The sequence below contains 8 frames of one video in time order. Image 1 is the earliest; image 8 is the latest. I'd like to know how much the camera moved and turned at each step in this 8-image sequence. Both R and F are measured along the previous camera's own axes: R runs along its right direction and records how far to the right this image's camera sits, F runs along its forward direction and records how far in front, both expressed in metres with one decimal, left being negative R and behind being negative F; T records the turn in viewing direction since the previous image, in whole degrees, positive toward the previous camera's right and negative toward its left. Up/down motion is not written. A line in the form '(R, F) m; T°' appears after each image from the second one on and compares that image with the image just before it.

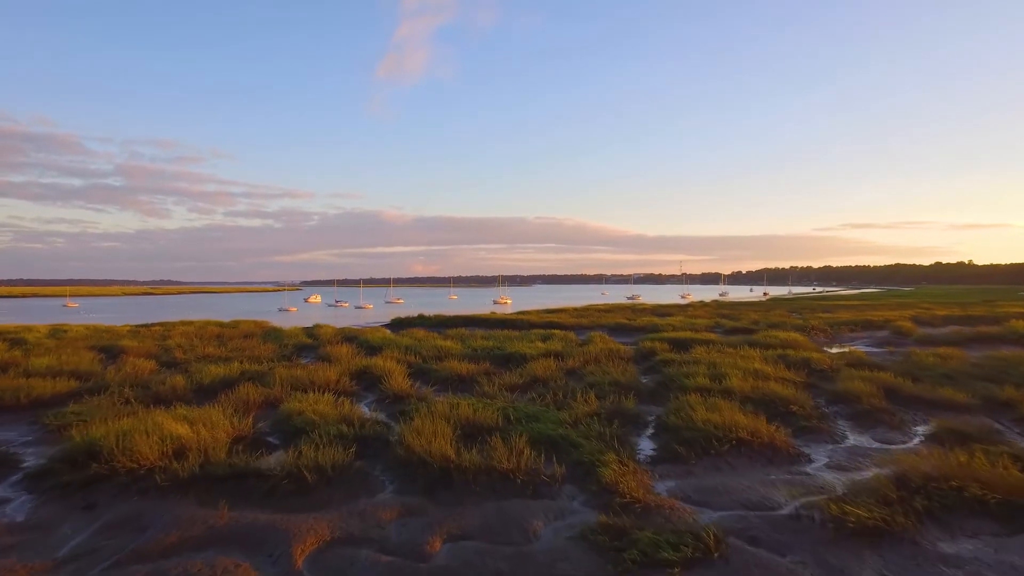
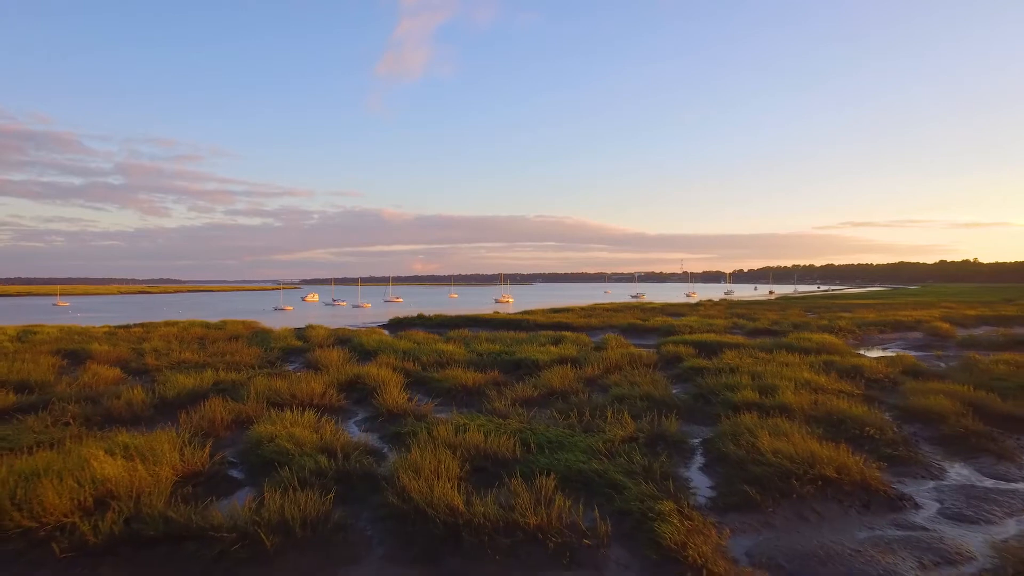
(-0.2, +1.8) m; 0°
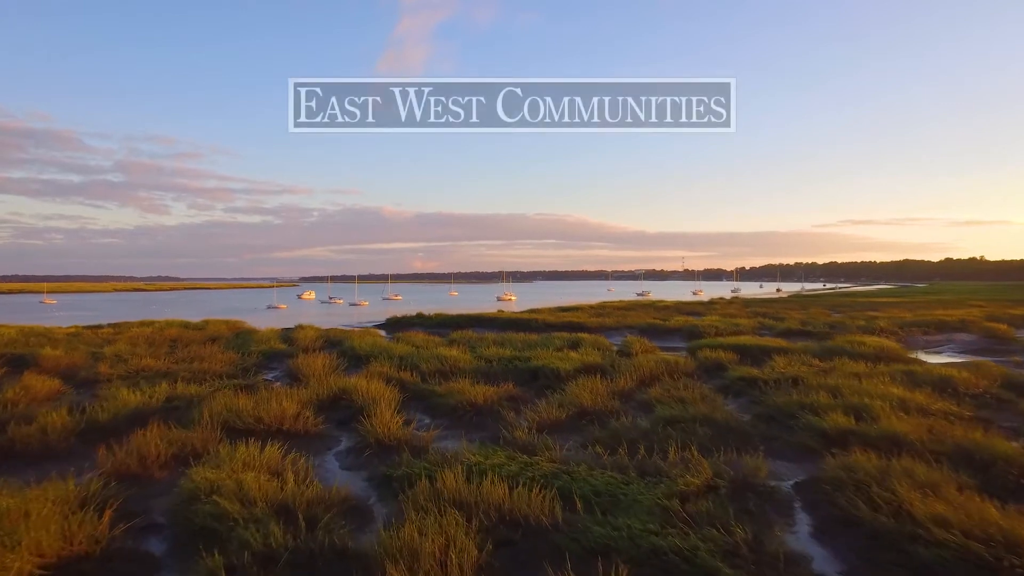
(-0.3, +2.3) m; 0°
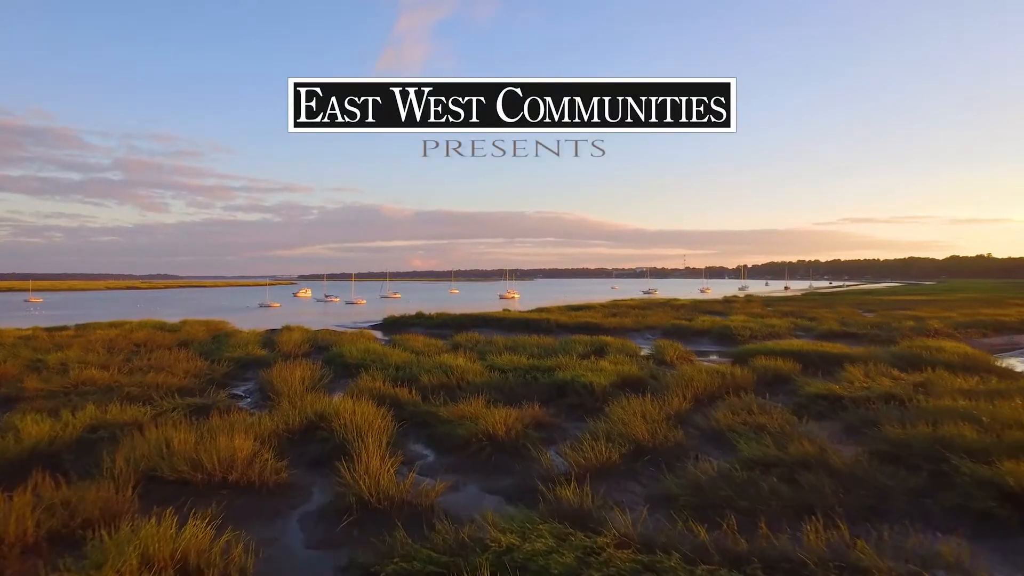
(-0.3, +2.4) m; 0°
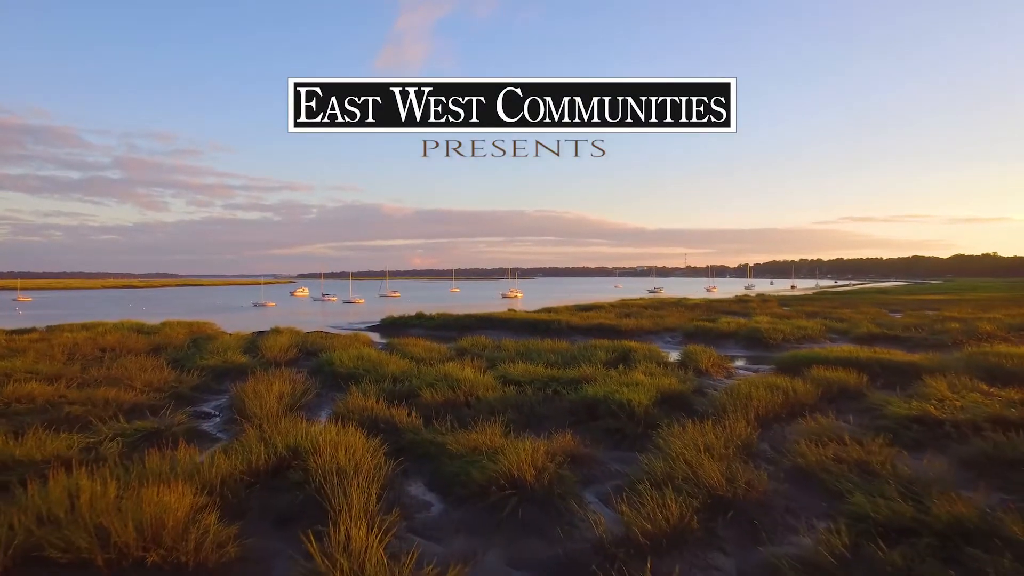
(-0.3, +1.8) m; 0°
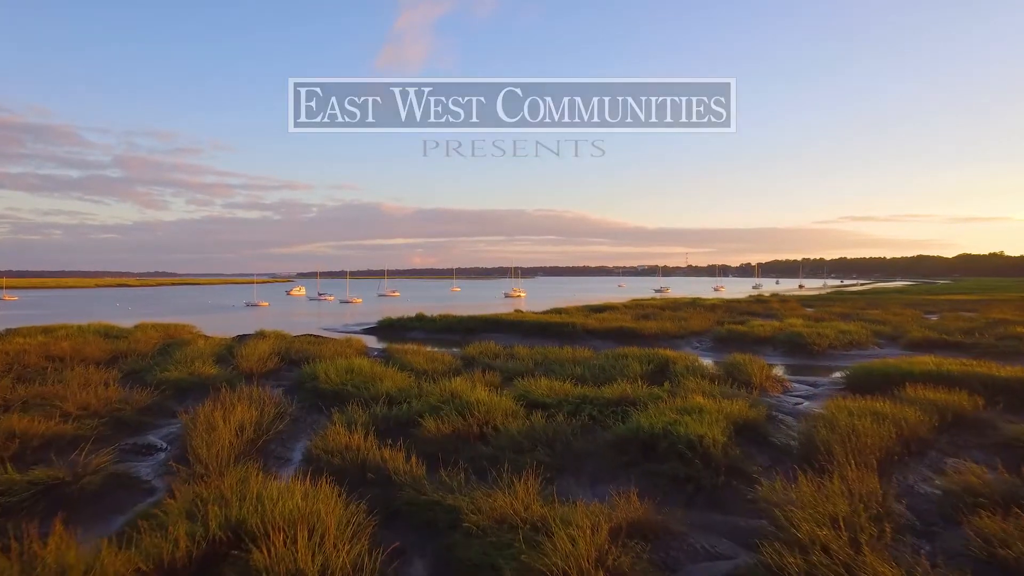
(-0.3, +2.1) m; 0°
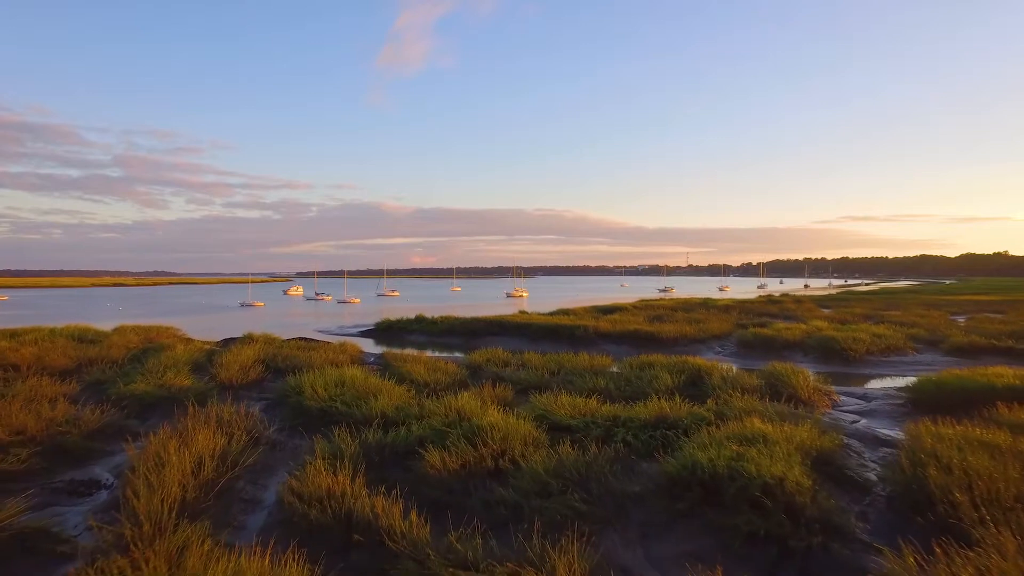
(-0.2, +1.4) m; 0°
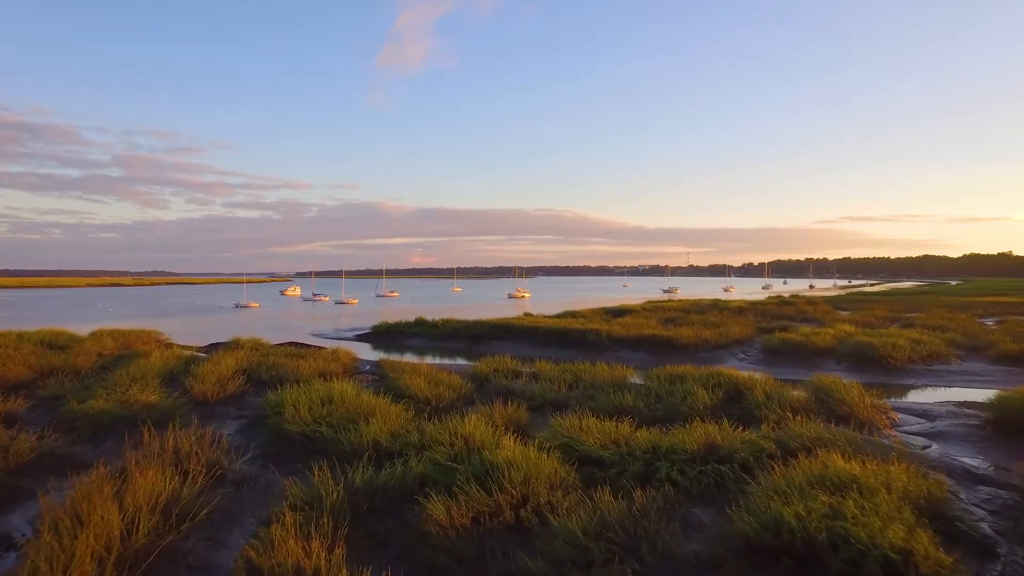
(-0.2, +1.3) m; 0°
